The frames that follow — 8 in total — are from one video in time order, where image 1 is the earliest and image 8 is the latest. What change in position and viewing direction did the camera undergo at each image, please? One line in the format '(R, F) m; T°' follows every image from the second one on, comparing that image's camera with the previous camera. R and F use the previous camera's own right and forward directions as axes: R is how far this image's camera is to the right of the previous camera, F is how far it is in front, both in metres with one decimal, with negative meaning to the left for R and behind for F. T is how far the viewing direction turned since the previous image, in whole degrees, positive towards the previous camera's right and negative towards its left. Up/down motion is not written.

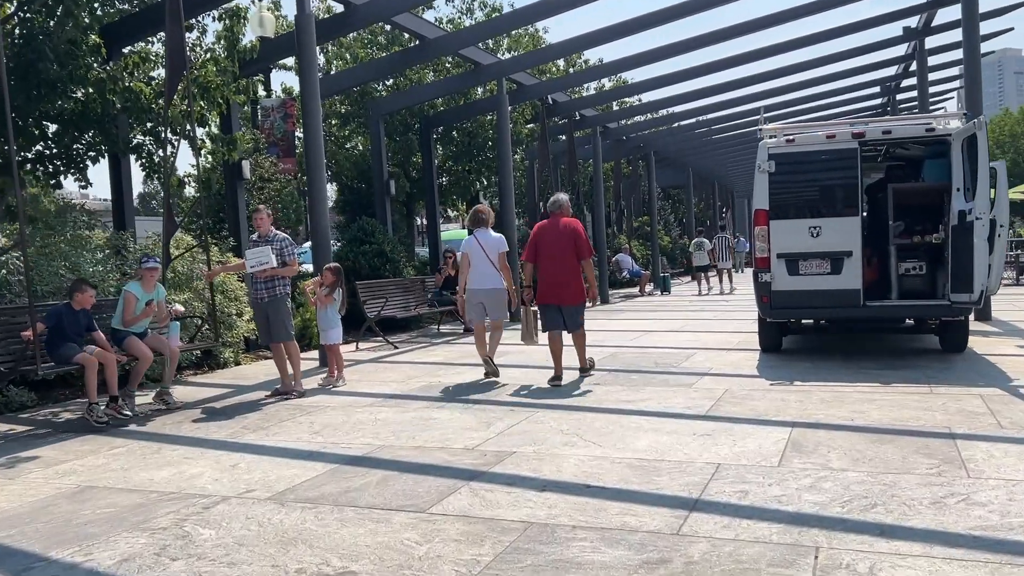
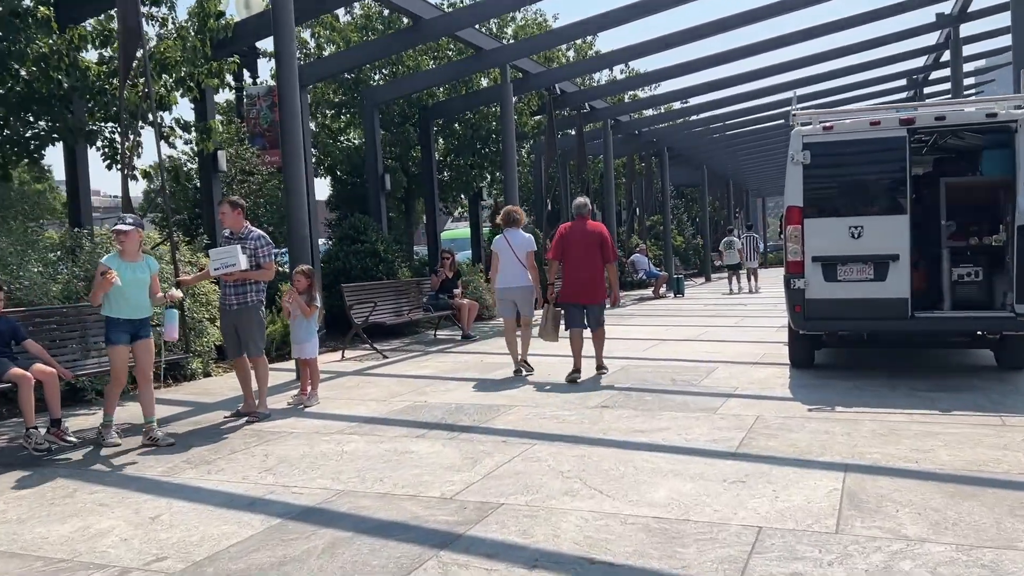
(+0.1, +1.1) m; -1°
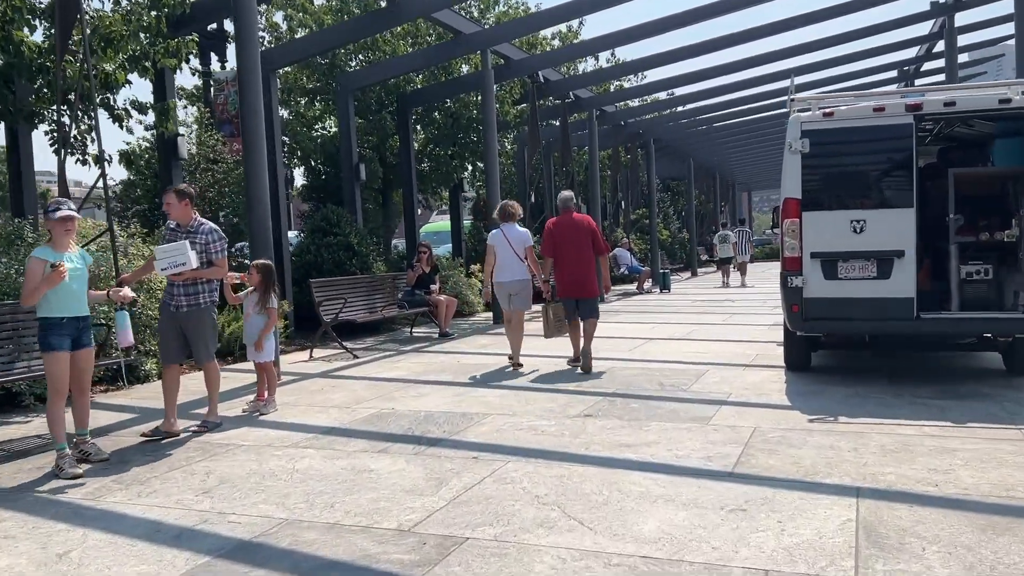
(+0.1, +0.6) m; +1°
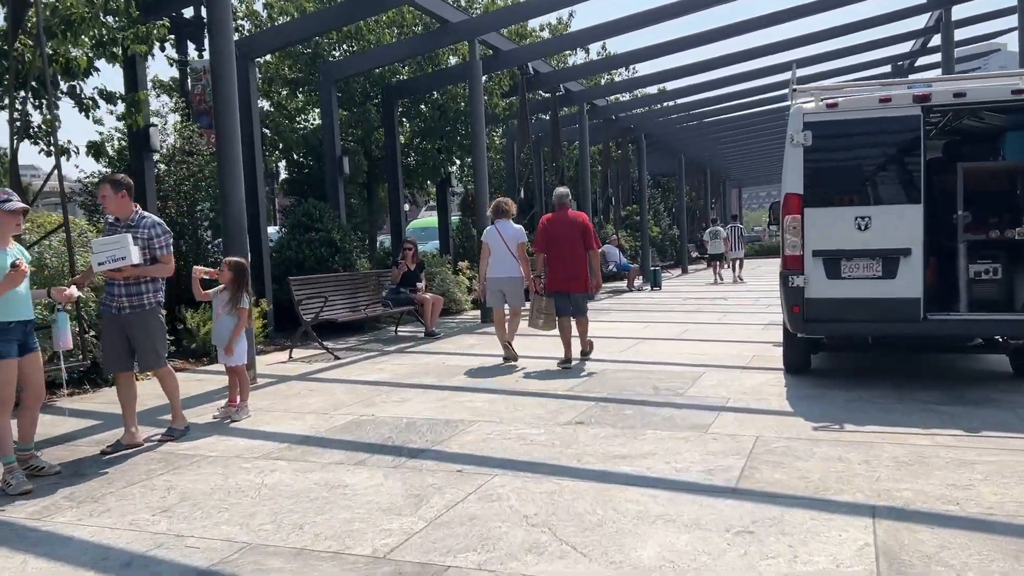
(0.0, +0.4) m; +1°
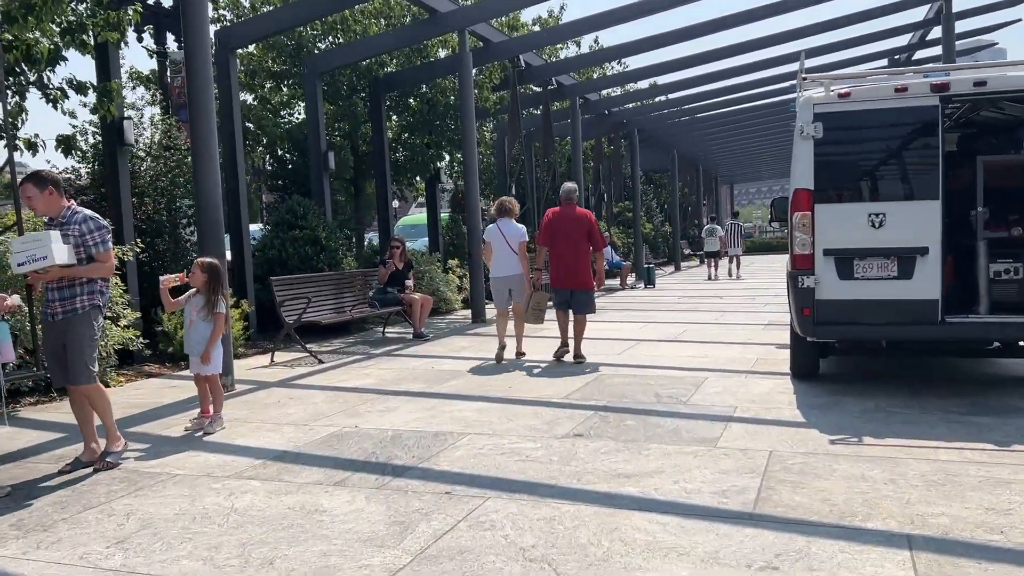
(0.0, +0.4) m; +1°
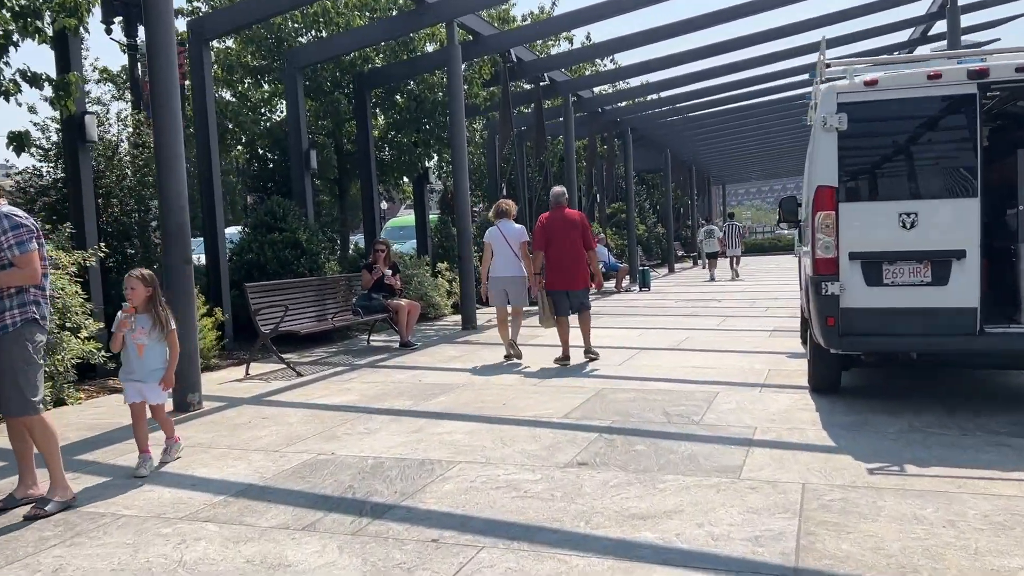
(0.0, +0.7) m; +1°
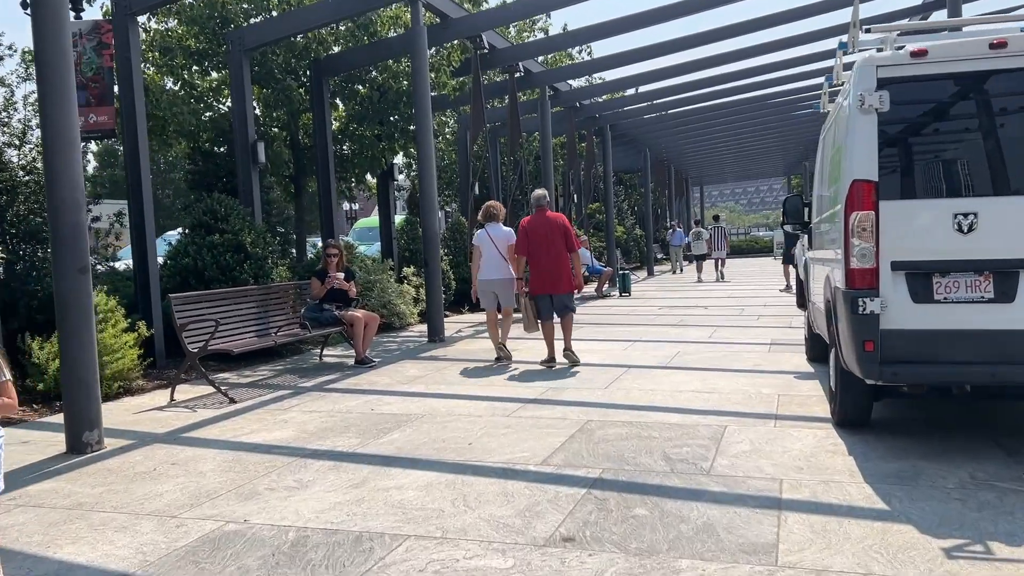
(+0.1, +1.2) m; +2°
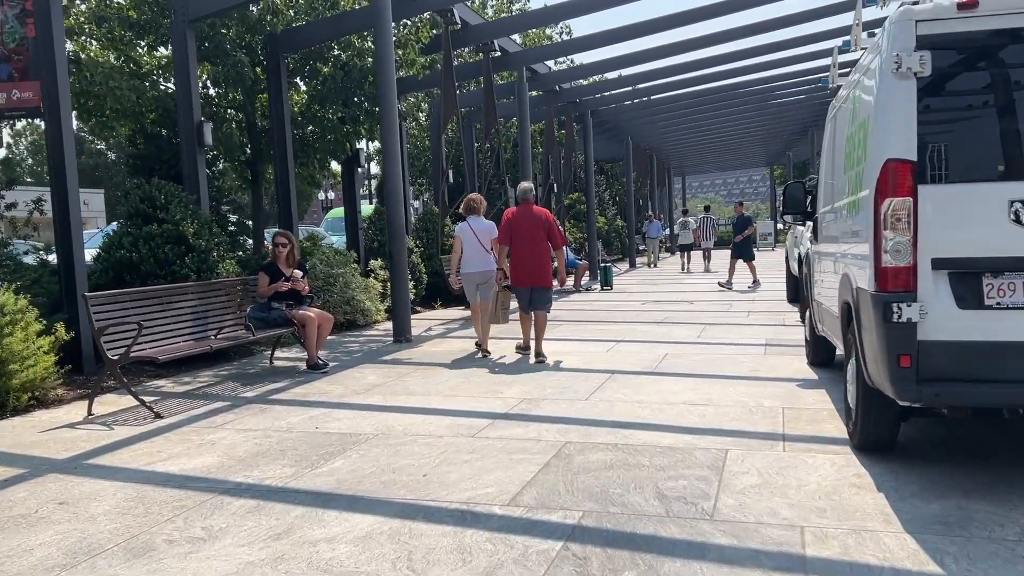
(+0.1, +1.0) m; +1°
